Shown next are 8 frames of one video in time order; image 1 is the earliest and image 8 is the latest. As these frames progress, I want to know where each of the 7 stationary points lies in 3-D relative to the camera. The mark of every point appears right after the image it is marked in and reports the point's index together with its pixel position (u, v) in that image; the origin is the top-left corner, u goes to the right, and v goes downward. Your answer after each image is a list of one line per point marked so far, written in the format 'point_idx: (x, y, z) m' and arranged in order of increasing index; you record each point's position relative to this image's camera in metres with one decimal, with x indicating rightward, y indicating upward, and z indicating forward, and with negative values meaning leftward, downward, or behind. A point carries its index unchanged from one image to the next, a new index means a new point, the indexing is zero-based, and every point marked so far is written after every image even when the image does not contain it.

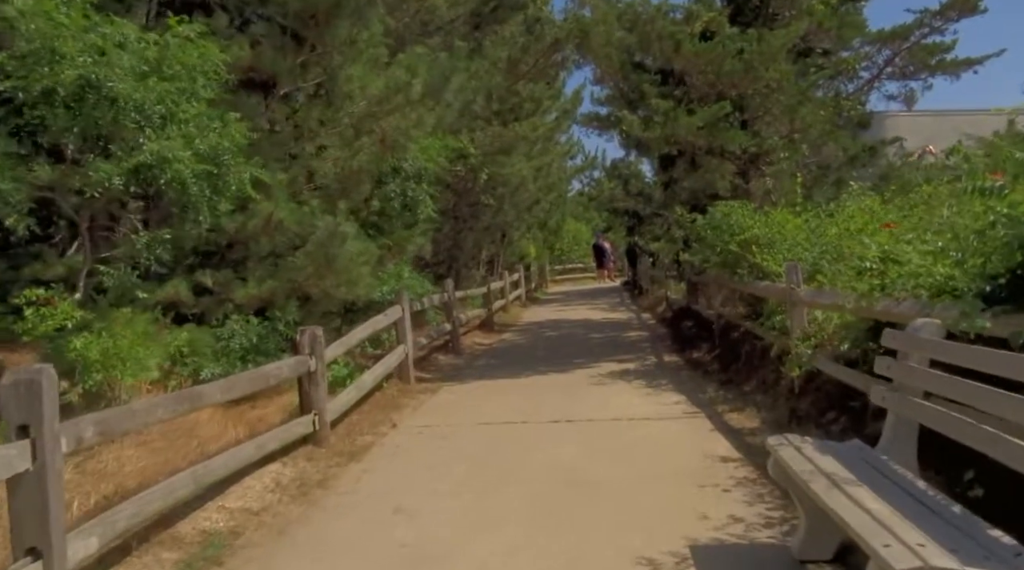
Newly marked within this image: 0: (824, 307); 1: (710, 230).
0: (+2.5, -0.2, +6.6) m
1: (+2.5, +0.7, +10.7) m
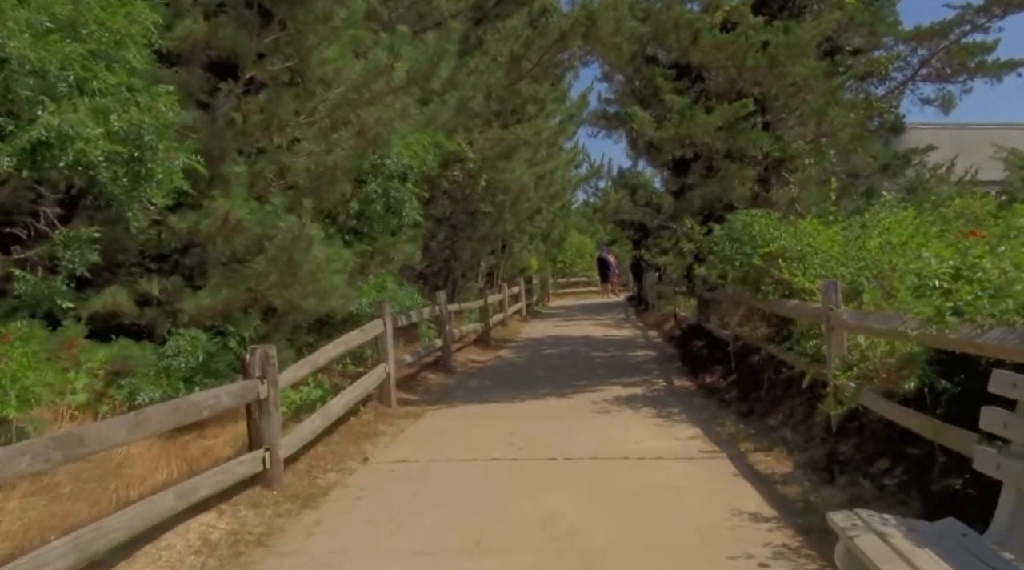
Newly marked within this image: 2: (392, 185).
0: (+2.4, -0.3, +5.6) m
1: (+2.5, +0.5, +9.6) m
2: (-1.5, +1.2, +9.5) m
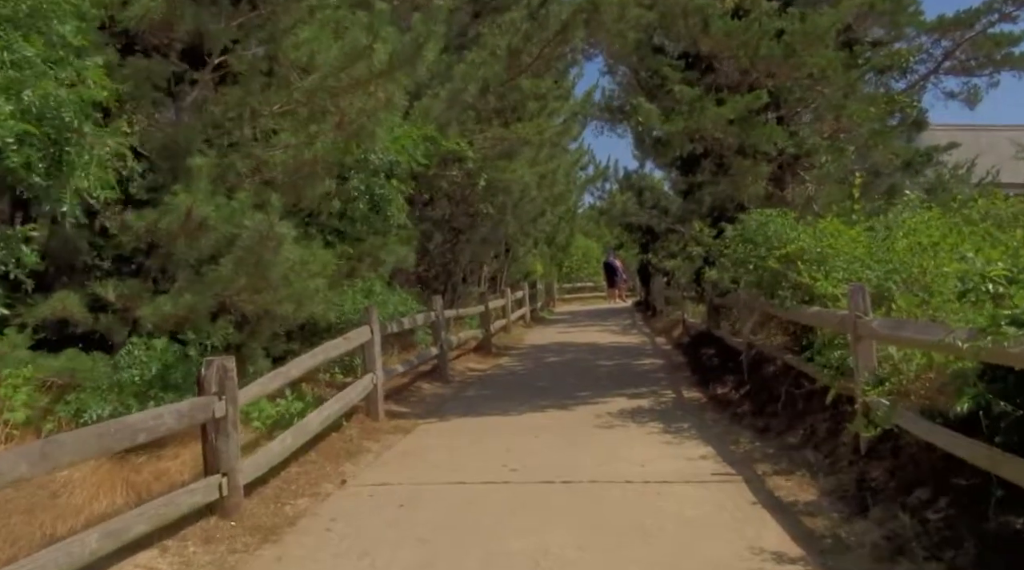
0: (+2.3, -0.3, +4.9) m
1: (+2.4, +0.4, +8.9) m
2: (-1.6, +1.1, +8.9) m
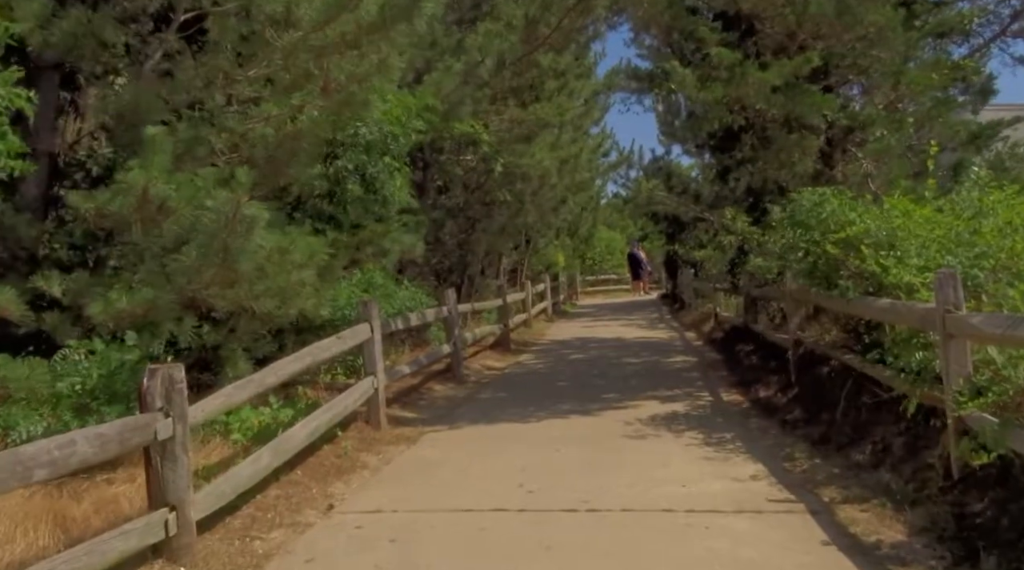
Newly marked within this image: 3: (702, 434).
0: (+2.4, -0.3, +3.9) m
1: (+2.6, +0.5, +7.9) m
2: (-1.4, +1.2, +8.0) m
3: (+1.6, -1.3, +7.1) m
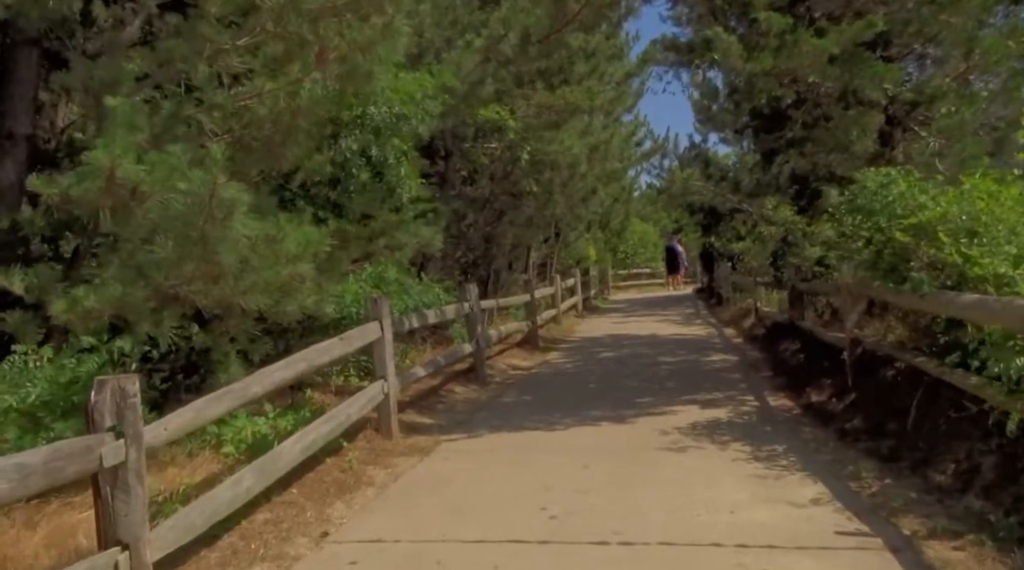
0: (+2.4, -0.2, +3.0) m
1: (+2.8, +0.6, +7.0) m
2: (-1.2, +1.2, +7.3) m
3: (+1.8, -1.2, +6.3) m
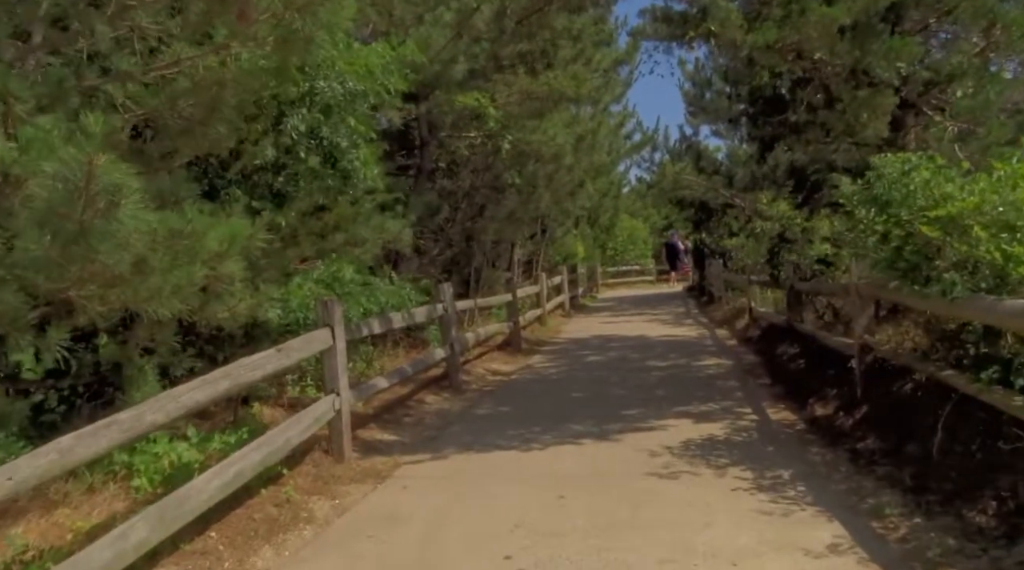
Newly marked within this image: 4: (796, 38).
0: (+2.3, -0.3, +2.3) m
1: (+2.6, +0.6, +6.3) m
2: (-1.4, +1.2, +6.4) m
3: (+1.6, -1.2, +5.5) m
4: (+2.2, +1.9, +6.5) m
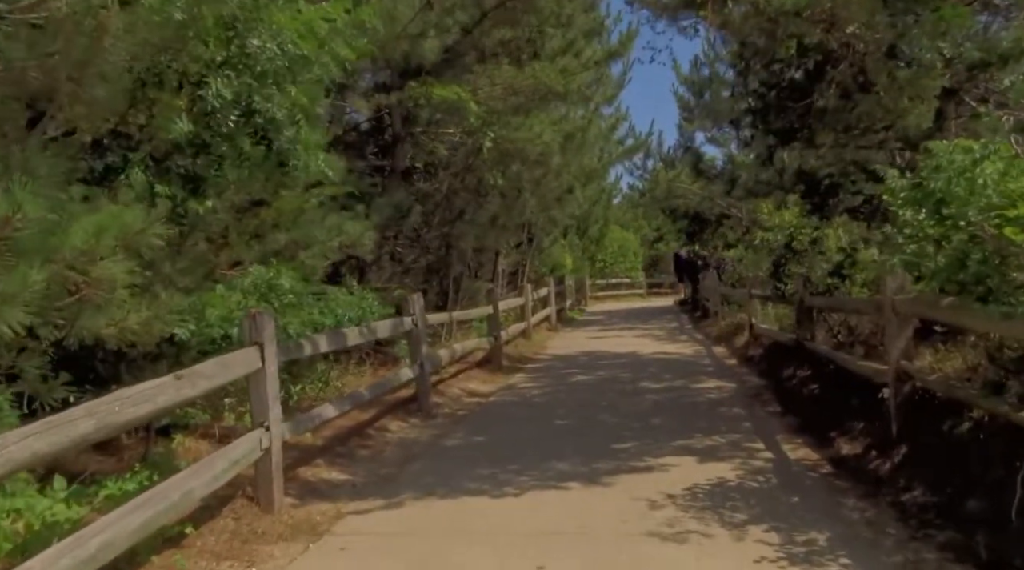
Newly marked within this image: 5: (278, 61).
0: (+2.1, -0.3, +1.2) m
1: (+2.4, +0.5, +5.2) m
2: (-1.6, +1.2, +5.3) m
3: (+1.4, -1.3, +4.4) m
4: (+2.0, +1.8, +5.5) m
5: (-1.4, +1.3, +5.3) m
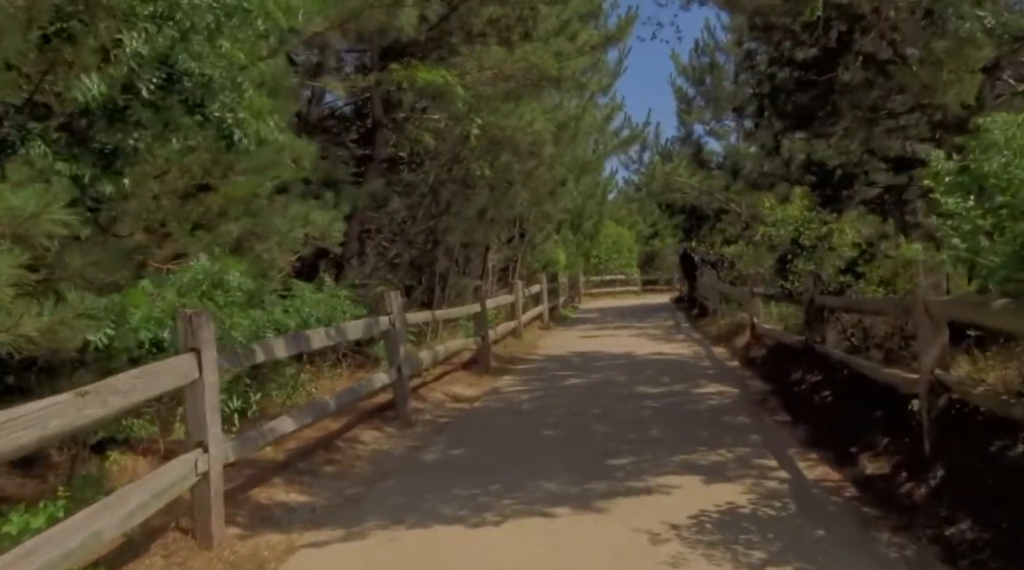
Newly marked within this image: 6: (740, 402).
0: (+2.1, -0.3, +0.5) m
1: (+2.3, +0.5, +4.5) m
2: (-1.7, +1.2, +4.6) m
3: (+1.3, -1.3, +3.7) m
4: (+1.9, +1.8, +4.8) m
5: (-1.5, +1.4, +4.5) m
6: (+2.4, -1.2, +8.8) m
